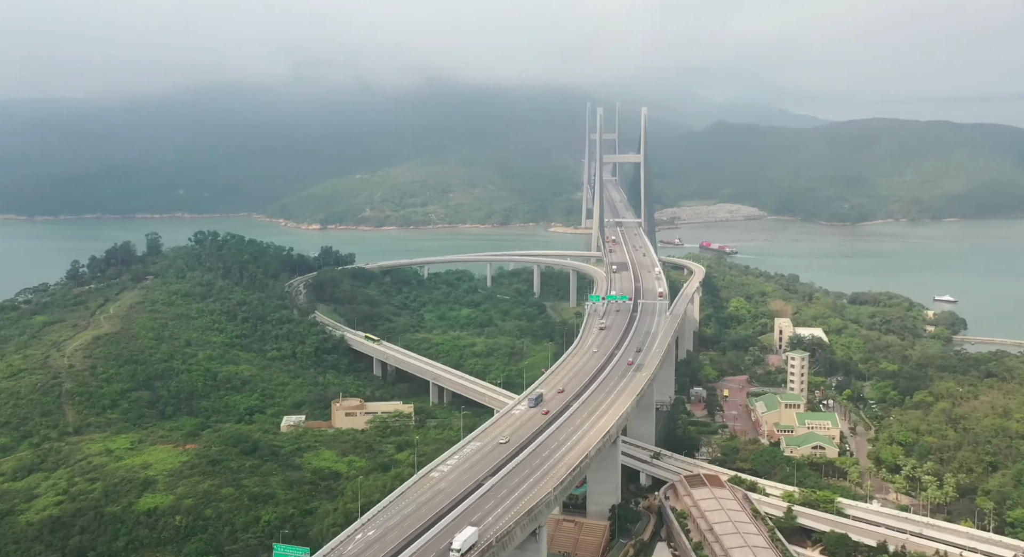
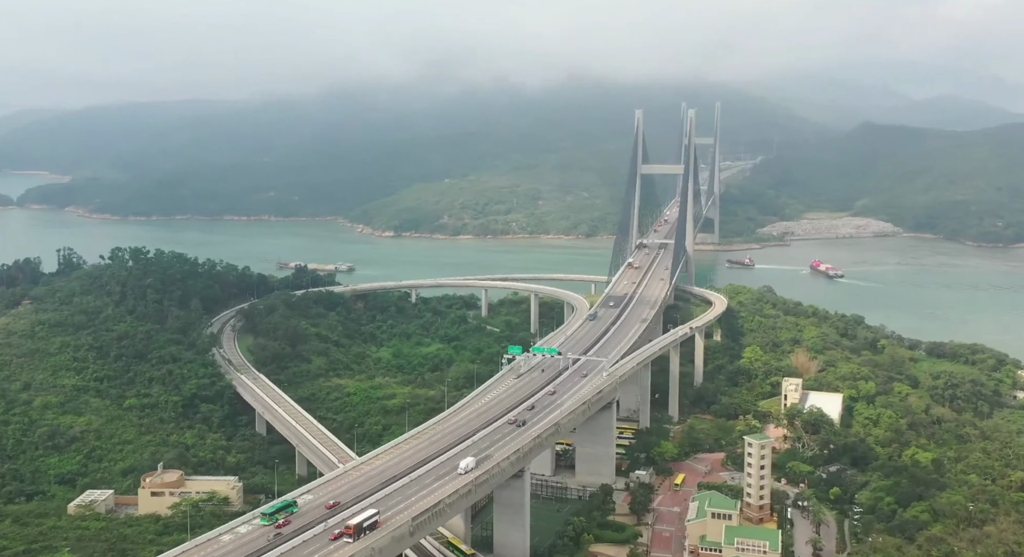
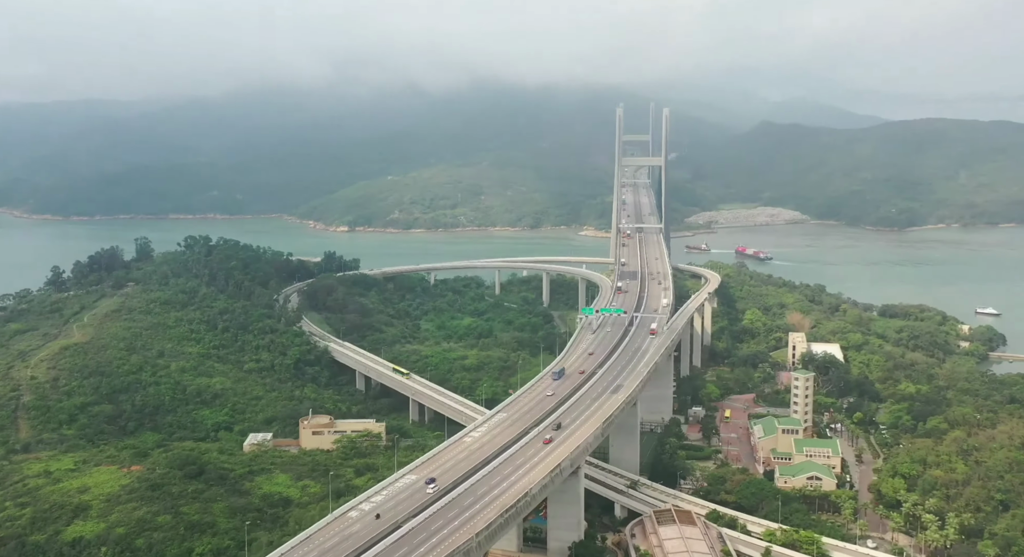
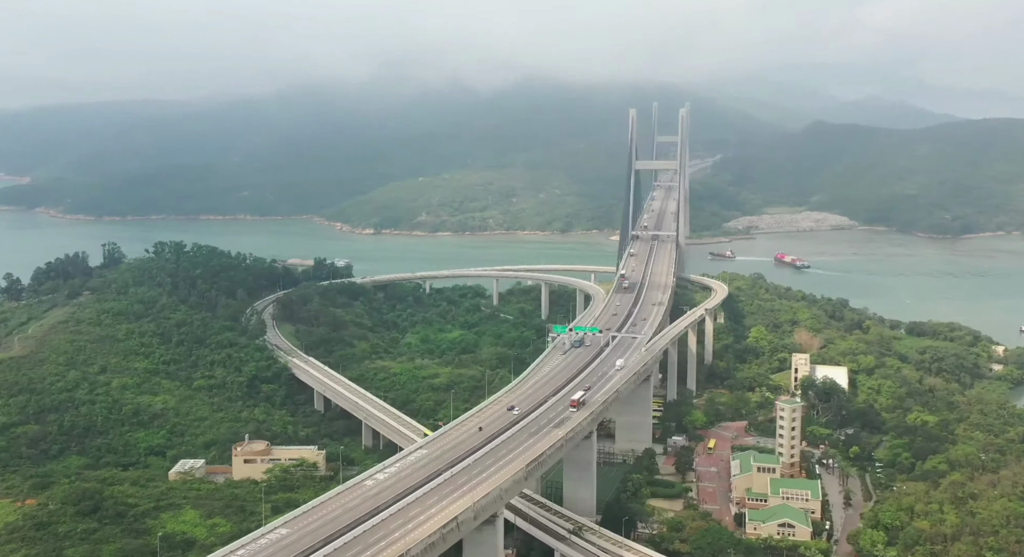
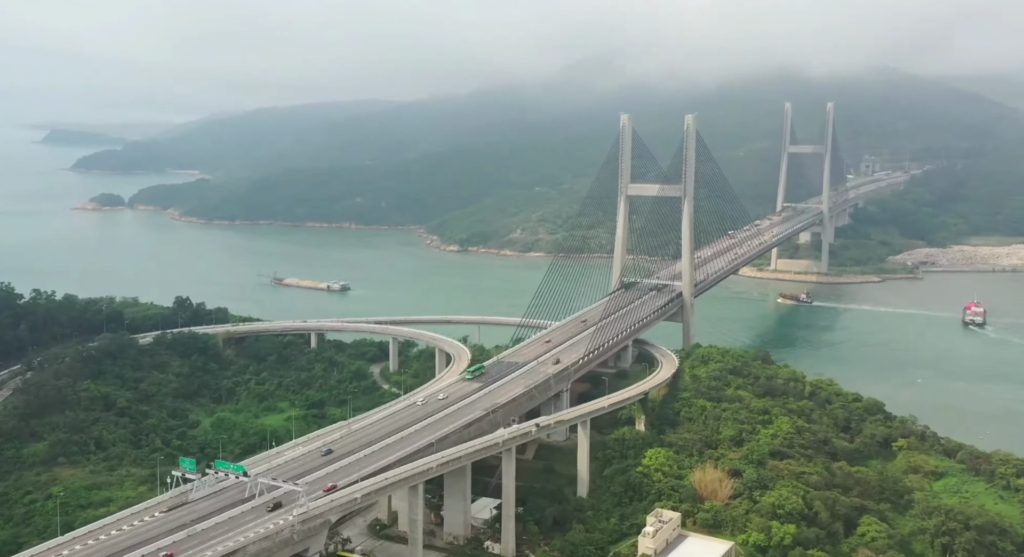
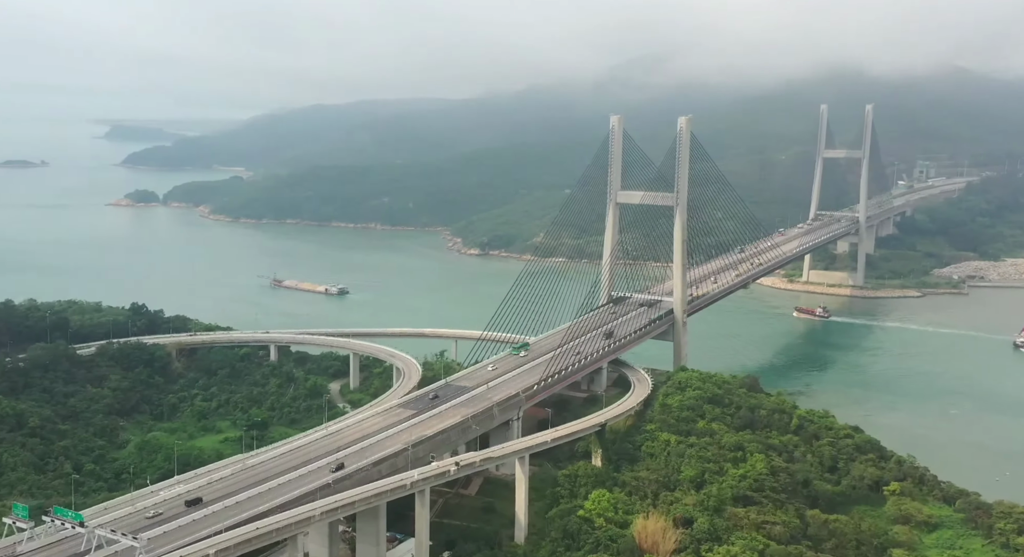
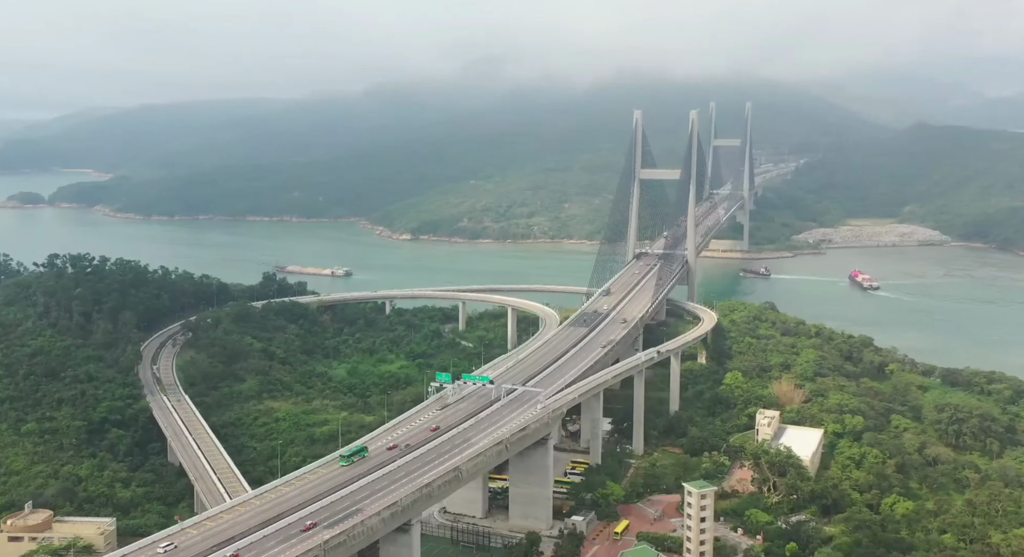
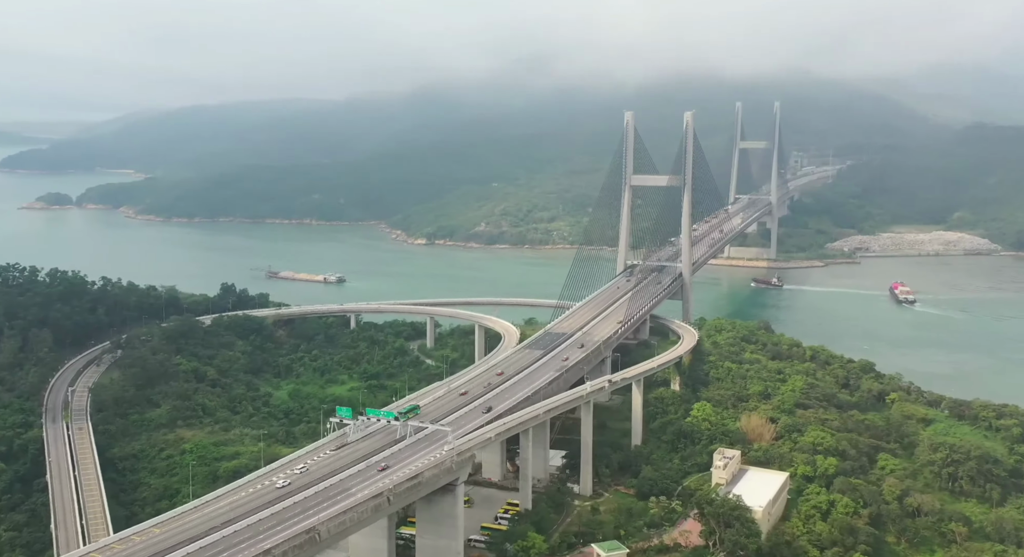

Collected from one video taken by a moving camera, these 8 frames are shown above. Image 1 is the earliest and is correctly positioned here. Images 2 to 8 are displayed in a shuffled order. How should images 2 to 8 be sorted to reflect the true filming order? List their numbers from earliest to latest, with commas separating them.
3, 4, 2, 7, 8, 5, 6
